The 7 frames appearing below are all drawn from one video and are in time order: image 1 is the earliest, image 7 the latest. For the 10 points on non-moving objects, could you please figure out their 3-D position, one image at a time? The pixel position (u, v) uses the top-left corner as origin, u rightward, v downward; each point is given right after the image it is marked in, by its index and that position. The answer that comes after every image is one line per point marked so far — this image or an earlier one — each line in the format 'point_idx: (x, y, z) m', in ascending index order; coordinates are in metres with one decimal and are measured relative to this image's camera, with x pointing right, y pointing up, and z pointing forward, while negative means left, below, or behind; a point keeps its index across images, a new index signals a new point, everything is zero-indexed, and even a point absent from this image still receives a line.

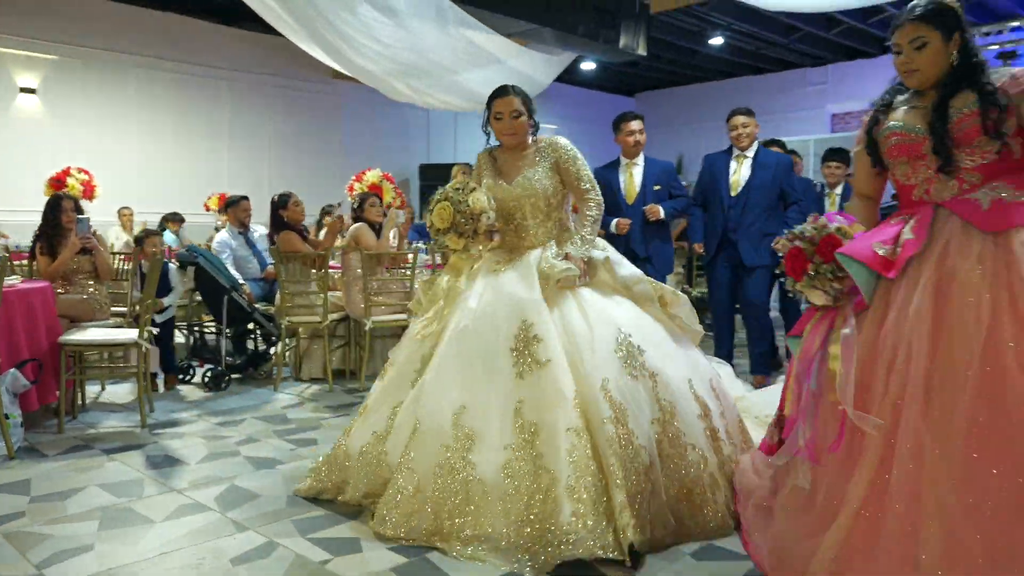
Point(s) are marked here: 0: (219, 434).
0: (-1.3, -0.6, +3.6) m
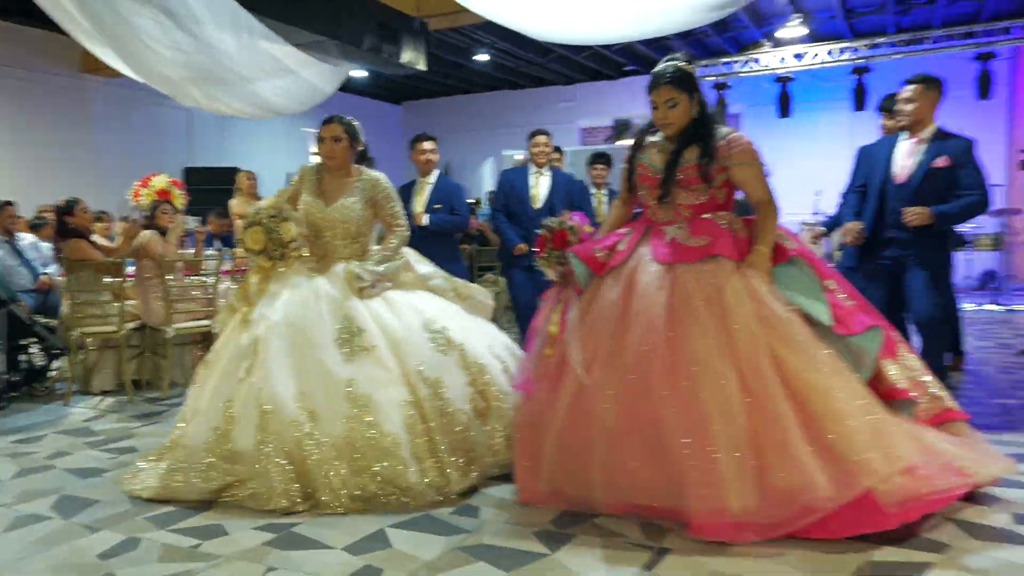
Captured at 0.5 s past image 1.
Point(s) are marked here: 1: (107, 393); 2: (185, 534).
0: (-2.1, -0.7, +3.4) m
1: (-2.3, -0.6, +4.5) m
2: (-1.0, -0.7, +2.3) m
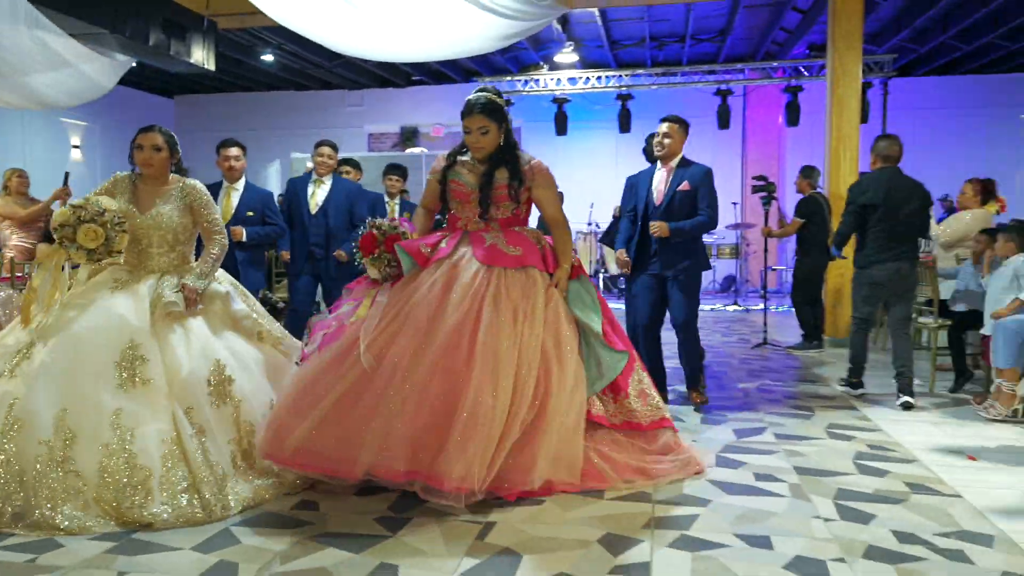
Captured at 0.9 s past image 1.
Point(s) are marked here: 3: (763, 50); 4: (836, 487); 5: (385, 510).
0: (-2.8, -0.7, +3.0) m
1: (-3.3, -0.6, +4.0) m
2: (-1.4, -0.8, +2.3) m
3: (+3.5, +3.3, +10.9) m
4: (+1.2, -0.7, +2.9) m
5: (-0.4, -0.7, +2.7) m
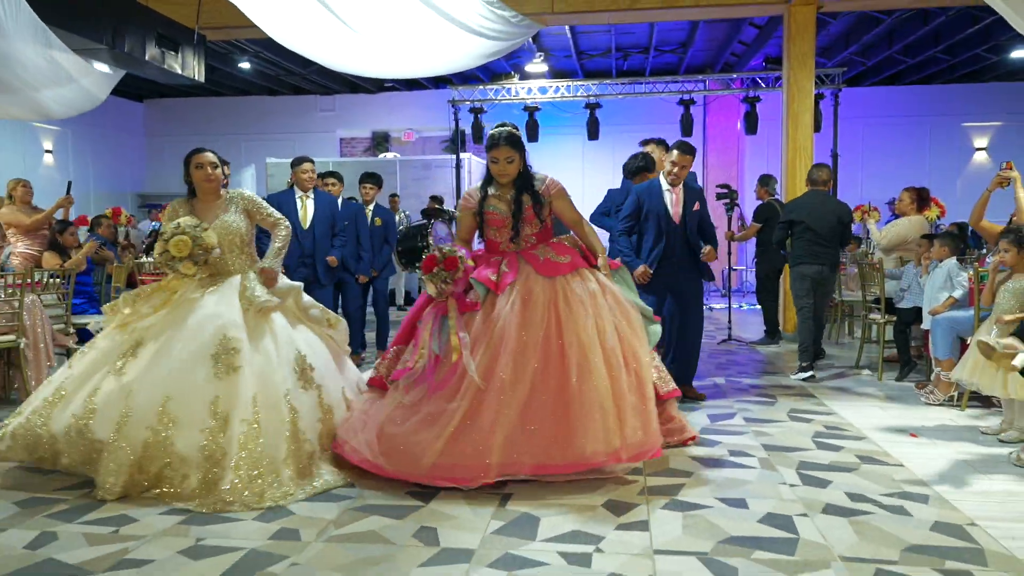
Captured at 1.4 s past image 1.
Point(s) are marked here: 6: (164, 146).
0: (-2.8, -0.8, +3.3) m
1: (-3.4, -0.7, +4.3) m
2: (-1.4, -0.8, +2.6) m
3: (+3.1, +3.3, +11.5) m
4: (+1.2, -0.7, +3.3) m
5: (-0.4, -0.8, +3.0) m
6: (-6.6, +2.7, +14.9) m
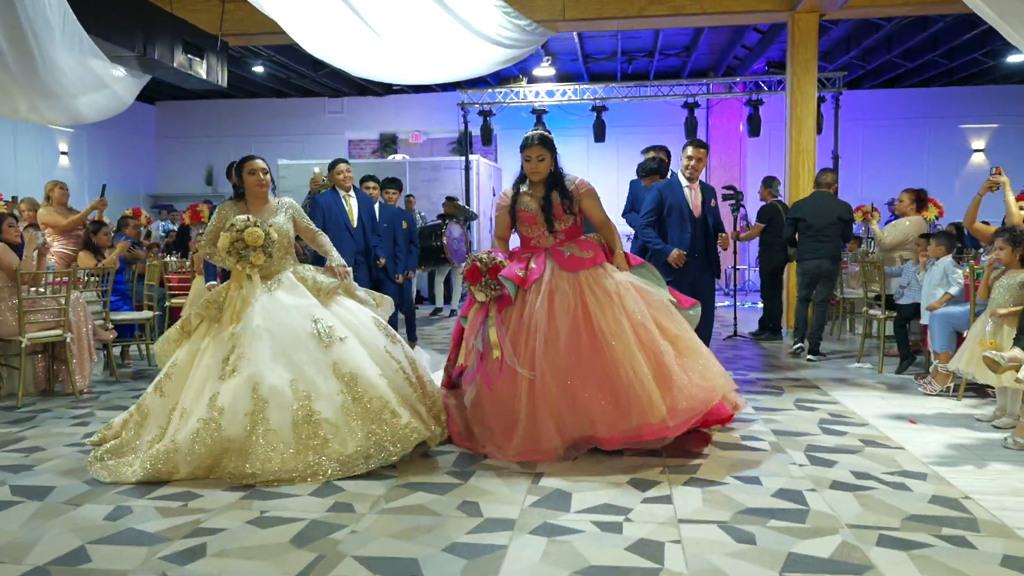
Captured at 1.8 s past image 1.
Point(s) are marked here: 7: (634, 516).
0: (-2.6, -0.8, +3.5) m
1: (-3.2, -0.7, +4.5) m
2: (-1.3, -0.8, +2.9) m
3: (+3.2, +3.3, +11.7) m
4: (+1.3, -0.7, +3.6) m
5: (-0.2, -0.7, +3.3) m
6: (-6.5, +2.7, +15.2) m
7: (+0.4, -0.8, +2.7) m
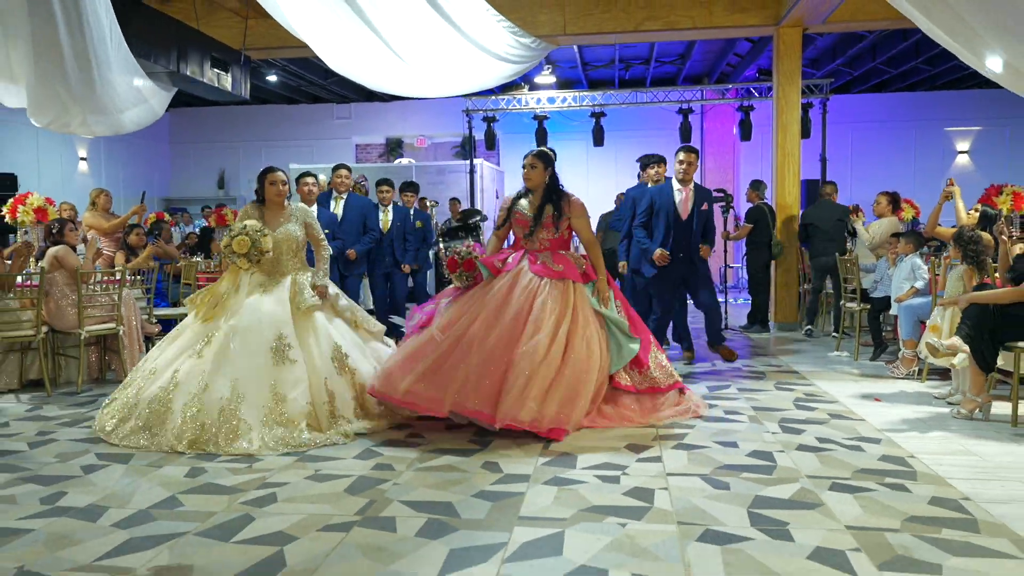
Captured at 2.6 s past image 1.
0: (-2.6, -0.7, +4.1) m
1: (-3.2, -0.6, +5.0) m
2: (-1.2, -0.7, +3.4) m
3: (+3.2, +3.4, +12.3) m
4: (+1.4, -0.7, +4.1) m
5: (-0.2, -0.7, +3.8) m
6: (-6.4, +2.7, +15.7) m
7: (+0.5, -0.7, +3.2) m
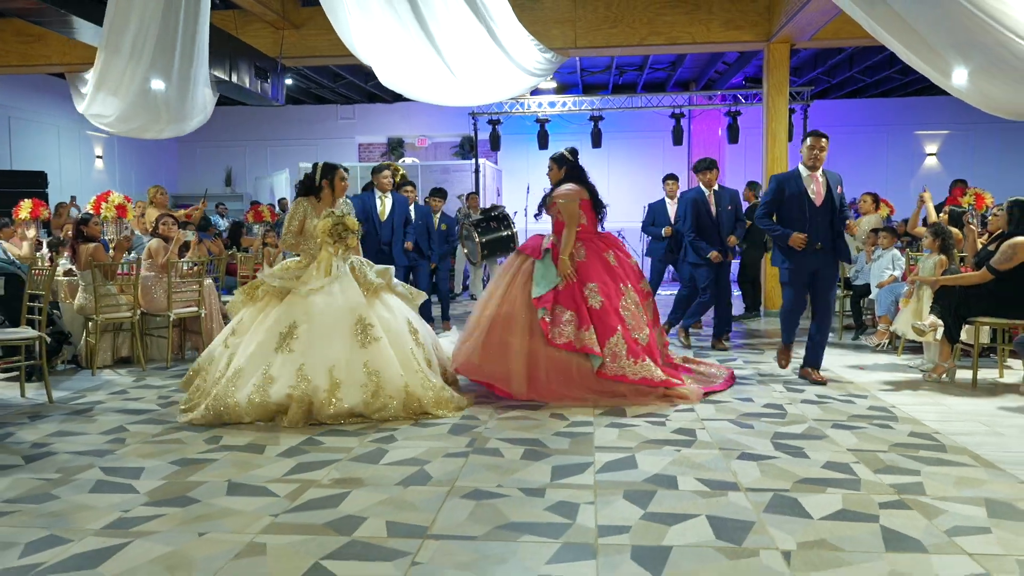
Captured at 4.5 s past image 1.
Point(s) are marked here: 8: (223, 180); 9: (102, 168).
0: (-2.3, -0.6, +4.8) m
1: (-2.9, -0.6, +5.7) m
2: (-0.9, -0.7, +4.1) m
3: (+3.2, +3.5, +13.1) m
4: (+1.7, -0.6, +4.9) m
5: (+0.1, -0.6, +4.6) m
6: (-6.5, +2.8, +16.2) m
7: (+0.8, -0.7, +4.0) m
8: (-5.9, +2.2, +16.1) m
9: (-7.3, +2.1, +14.0) m
